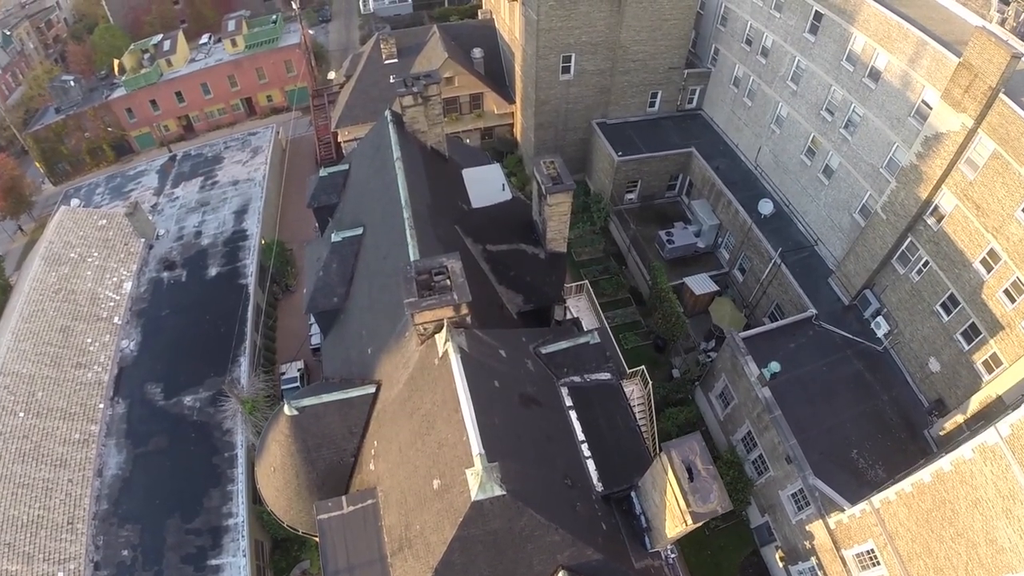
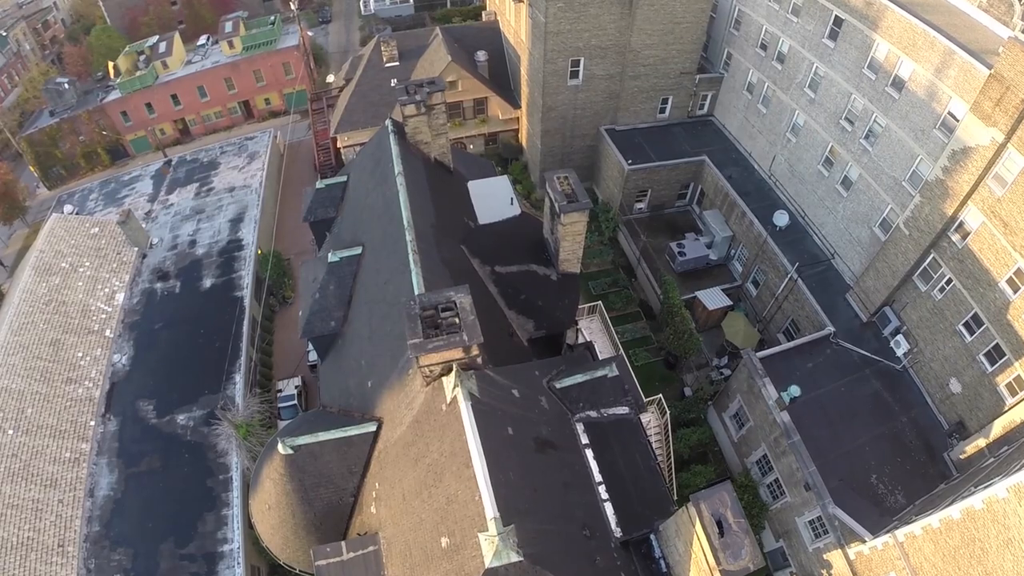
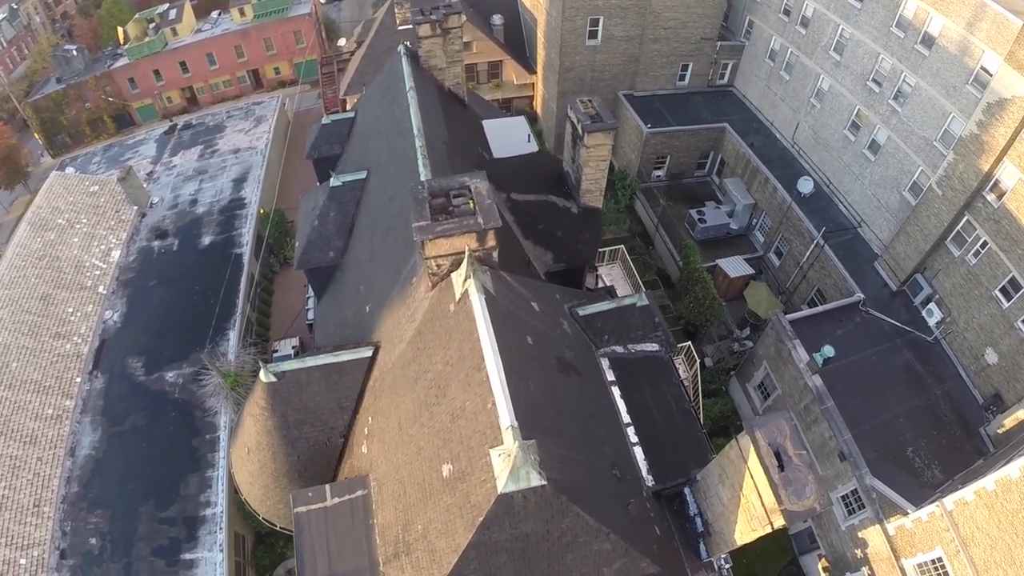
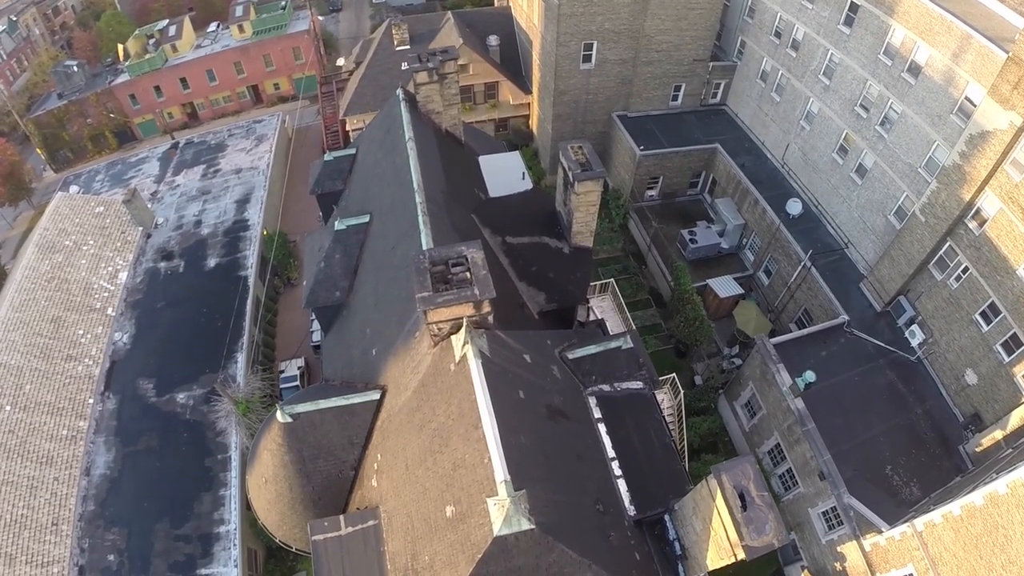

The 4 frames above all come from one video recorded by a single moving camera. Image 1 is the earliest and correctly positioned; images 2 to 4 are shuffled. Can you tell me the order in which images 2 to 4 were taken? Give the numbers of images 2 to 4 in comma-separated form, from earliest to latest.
2, 4, 3
